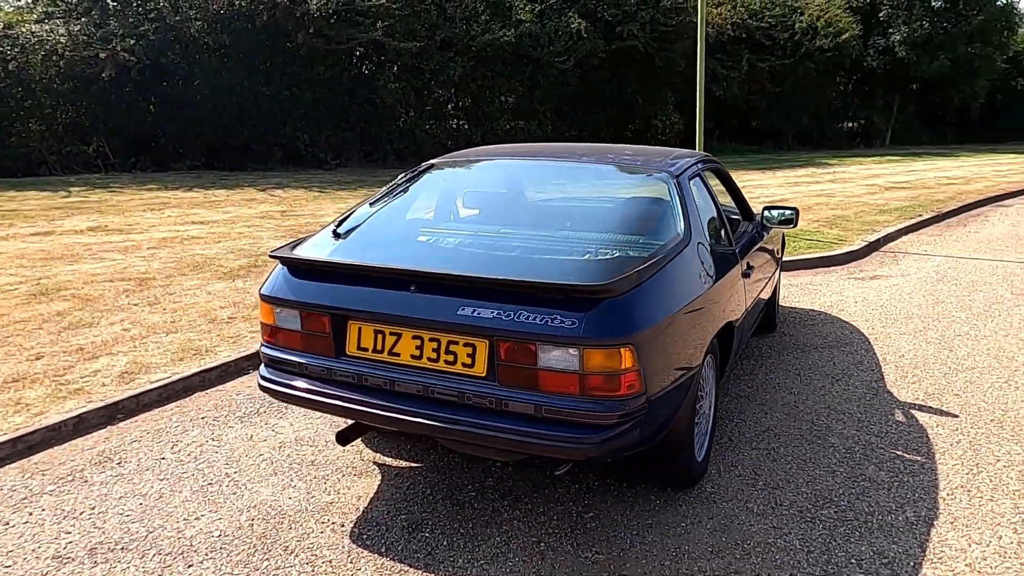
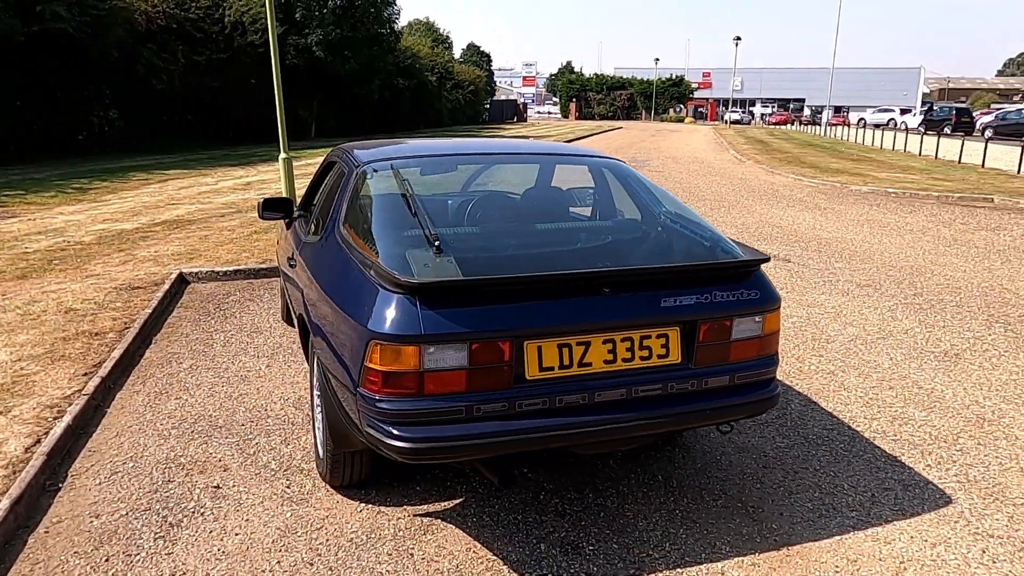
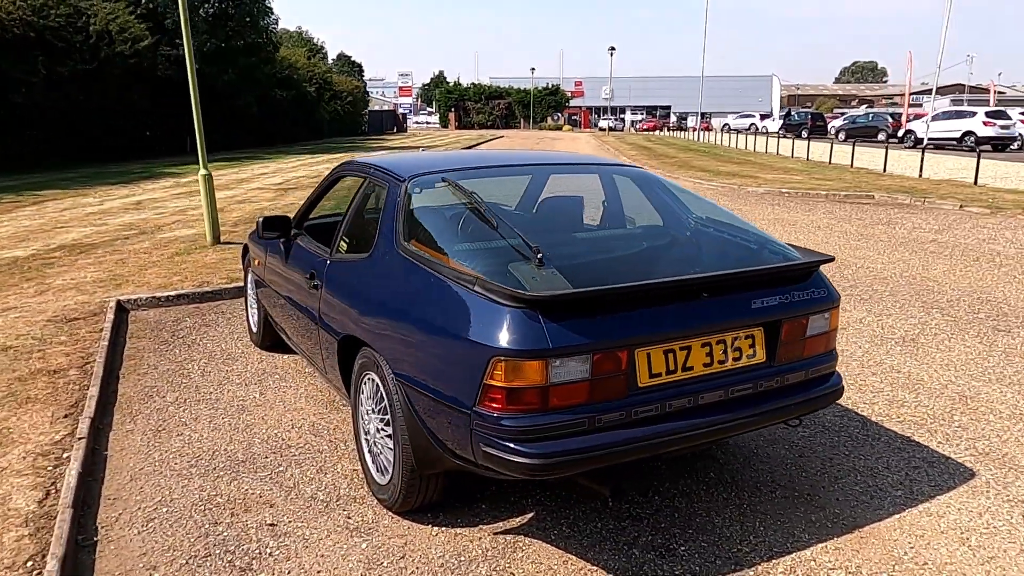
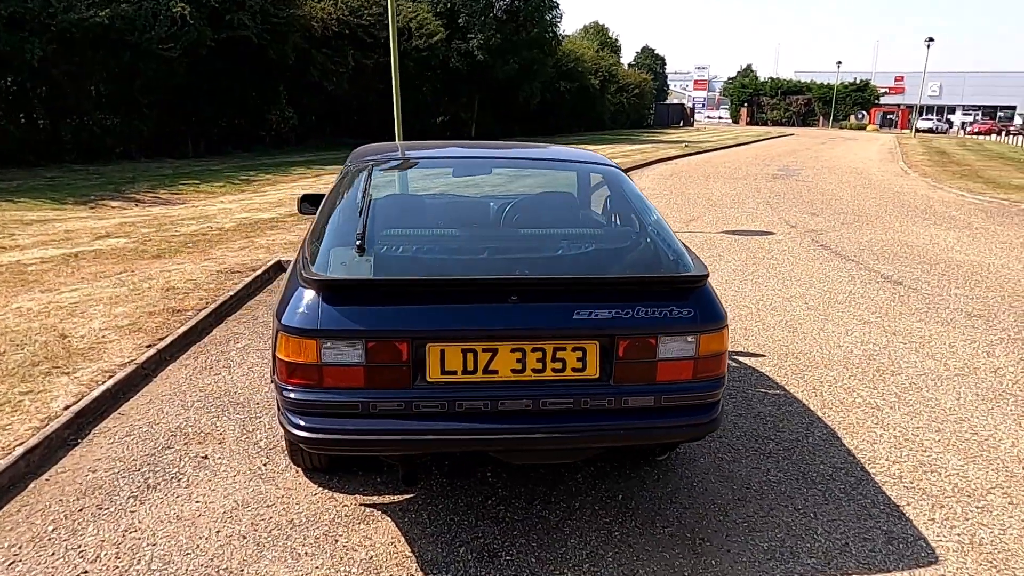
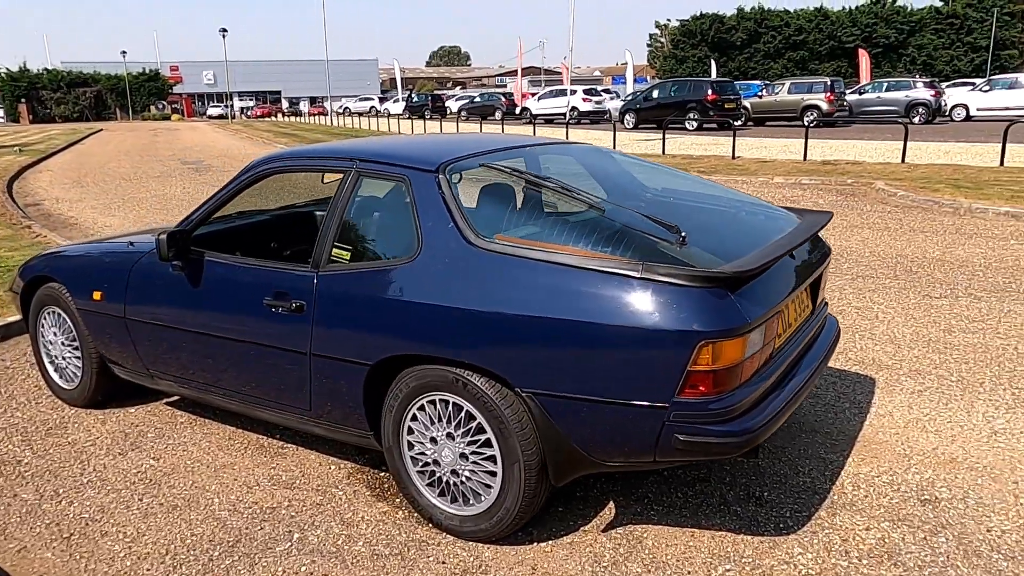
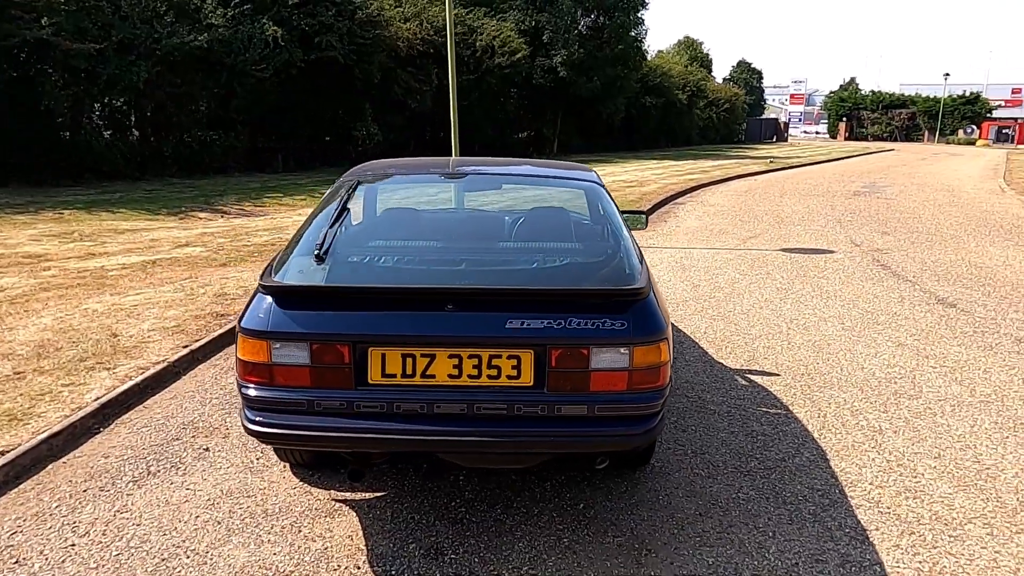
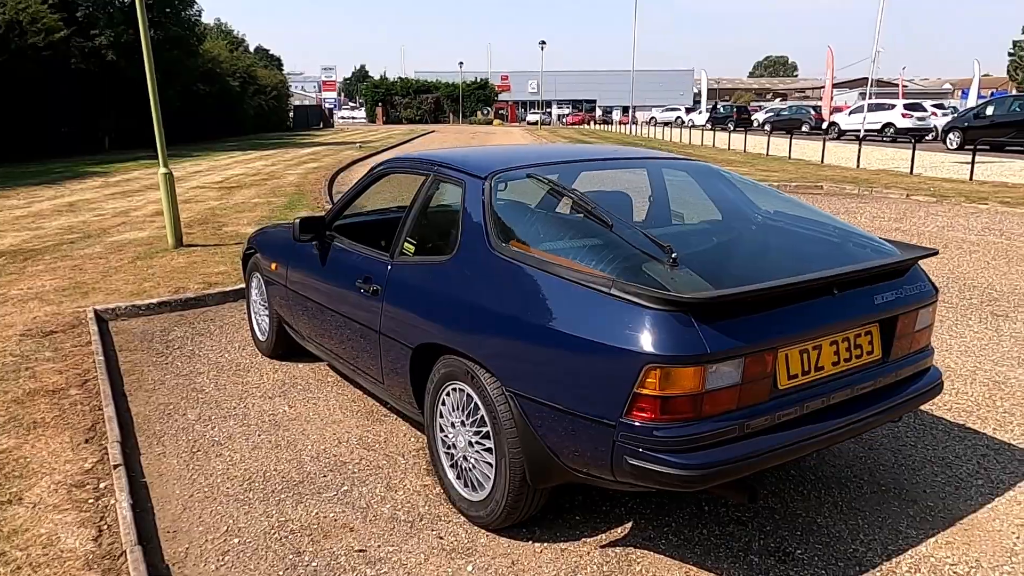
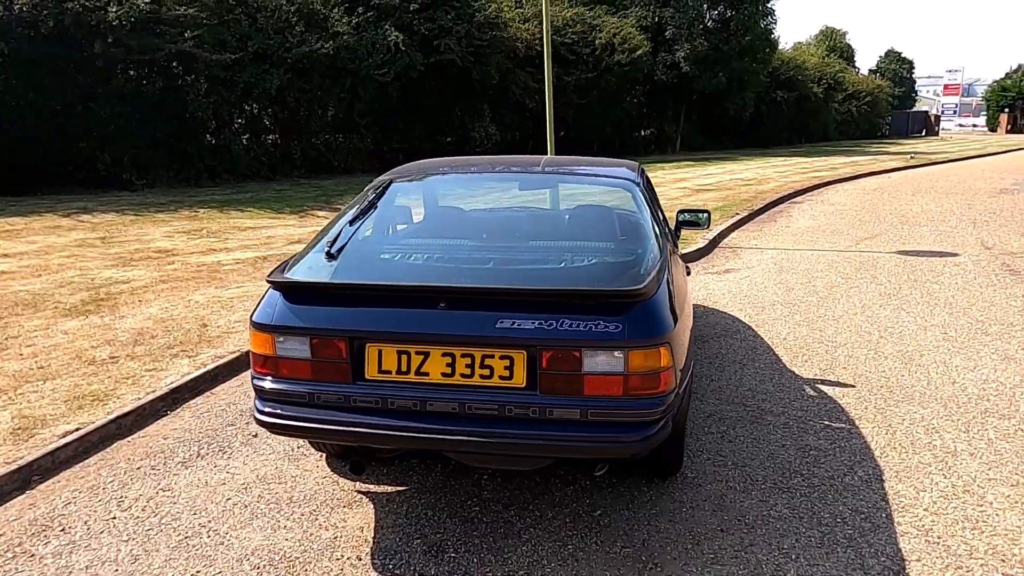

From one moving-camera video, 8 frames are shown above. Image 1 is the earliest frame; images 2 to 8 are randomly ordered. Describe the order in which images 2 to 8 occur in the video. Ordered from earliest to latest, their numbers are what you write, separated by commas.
8, 6, 4, 2, 3, 7, 5
